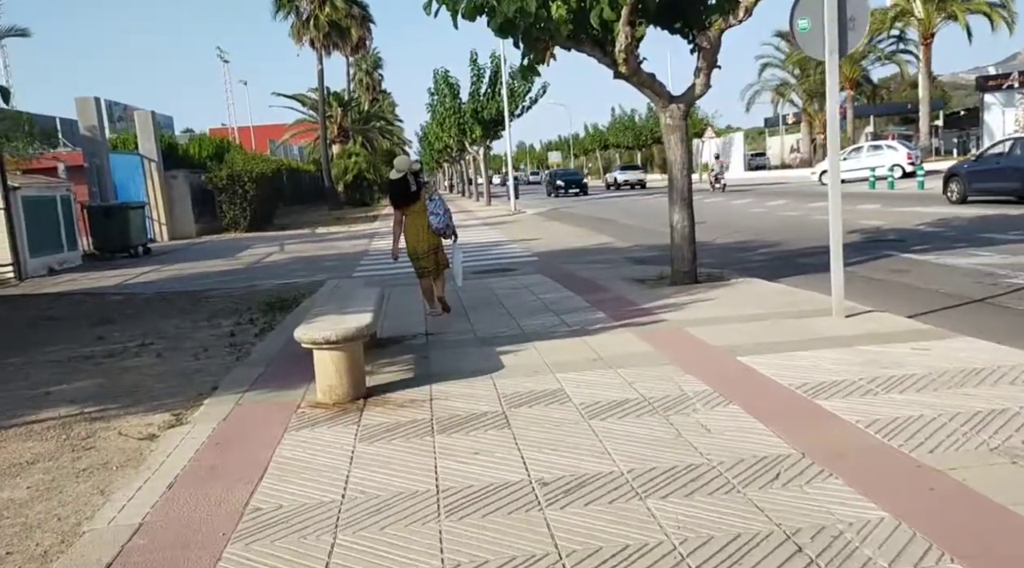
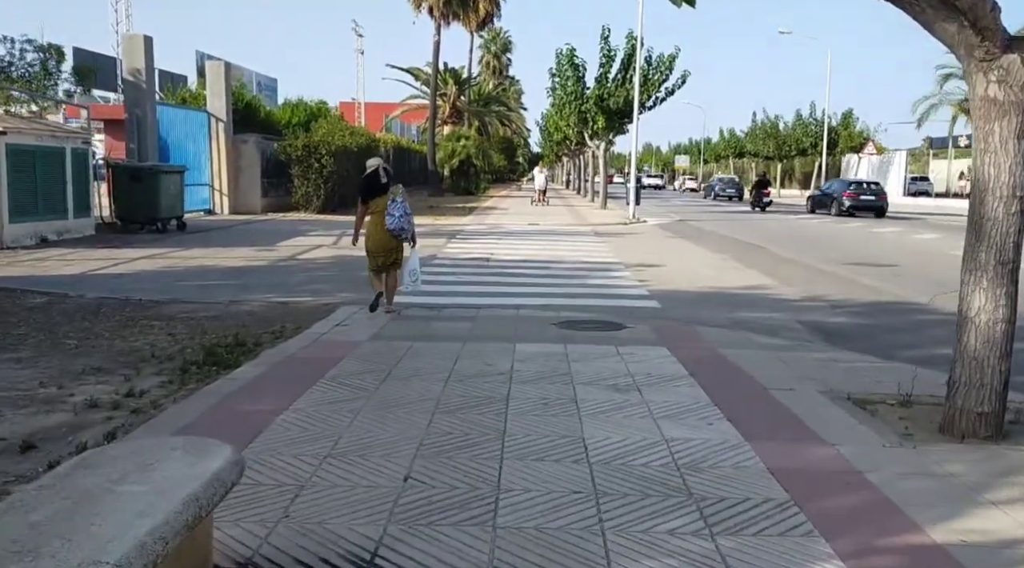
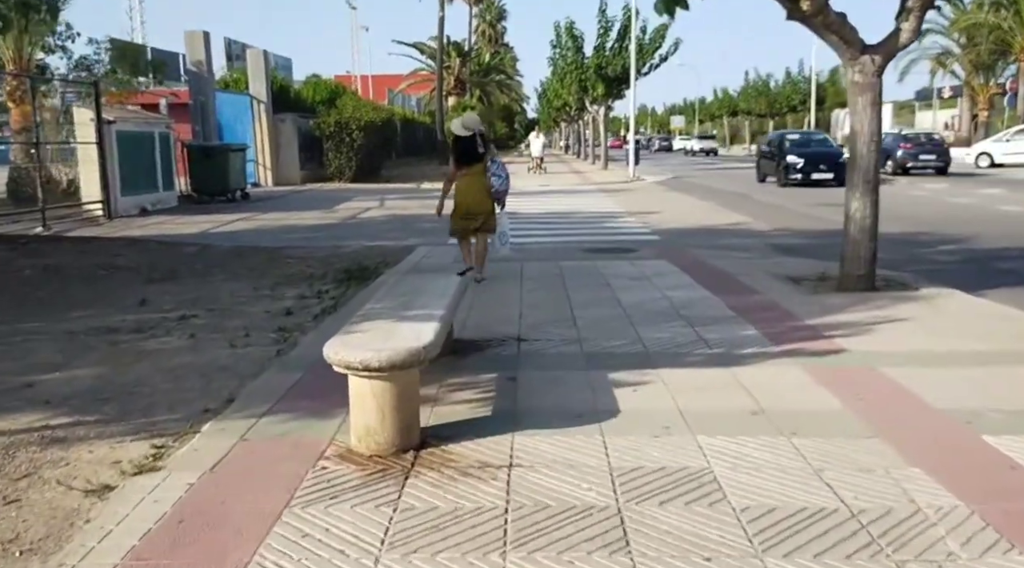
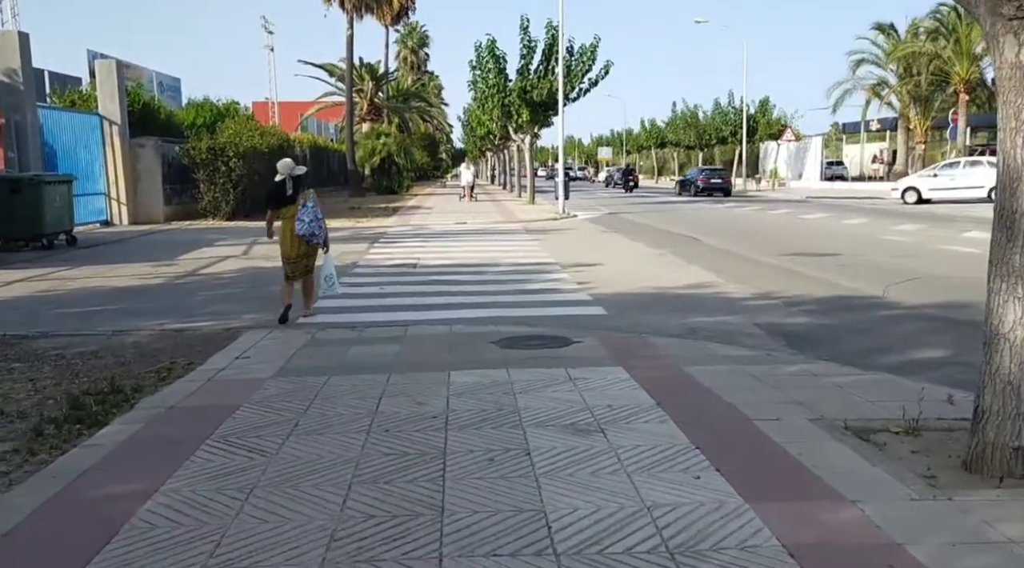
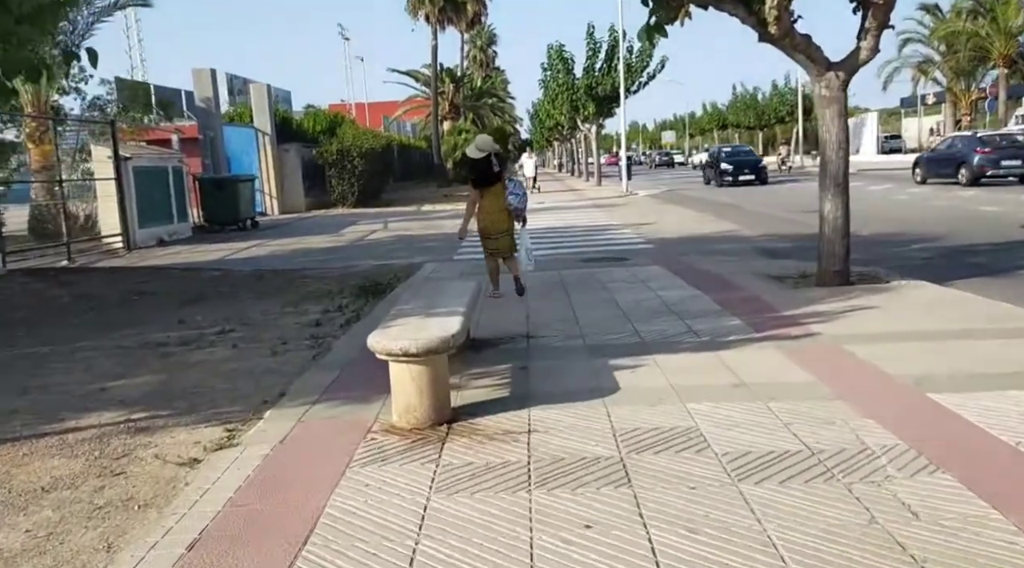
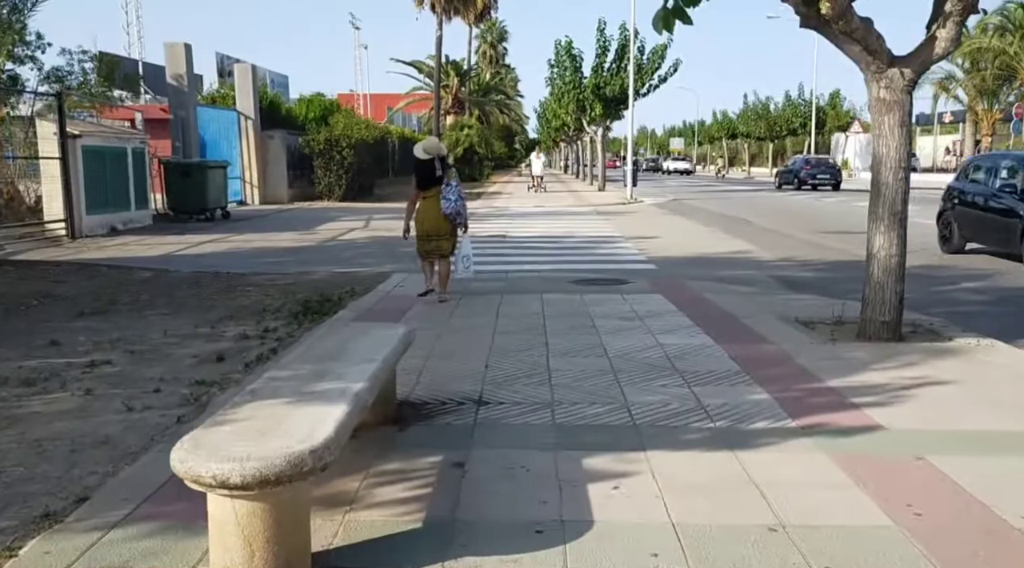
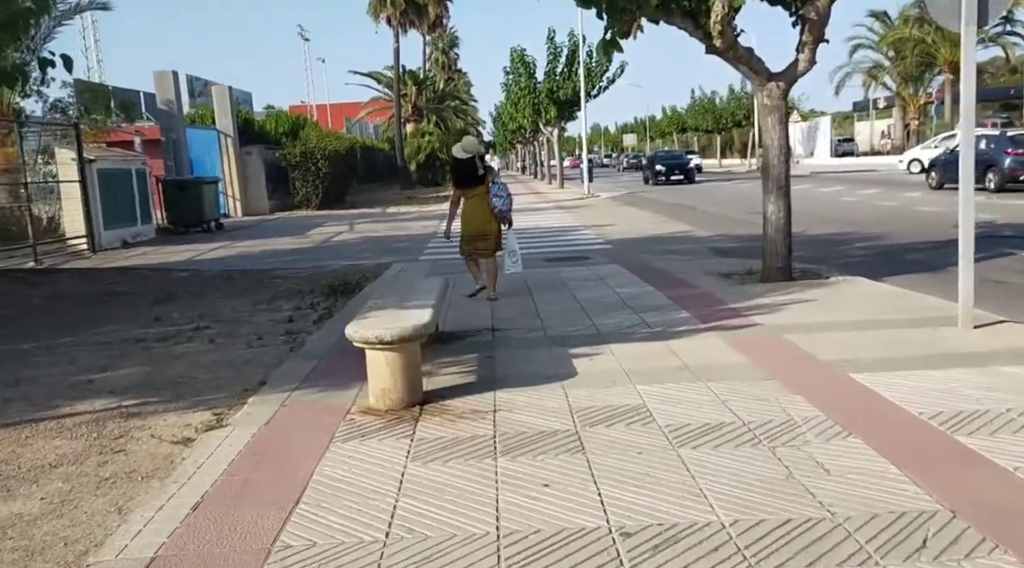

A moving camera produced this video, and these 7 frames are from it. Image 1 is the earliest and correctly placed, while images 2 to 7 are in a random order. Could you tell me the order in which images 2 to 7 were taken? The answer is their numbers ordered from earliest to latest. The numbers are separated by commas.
7, 5, 3, 6, 2, 4
